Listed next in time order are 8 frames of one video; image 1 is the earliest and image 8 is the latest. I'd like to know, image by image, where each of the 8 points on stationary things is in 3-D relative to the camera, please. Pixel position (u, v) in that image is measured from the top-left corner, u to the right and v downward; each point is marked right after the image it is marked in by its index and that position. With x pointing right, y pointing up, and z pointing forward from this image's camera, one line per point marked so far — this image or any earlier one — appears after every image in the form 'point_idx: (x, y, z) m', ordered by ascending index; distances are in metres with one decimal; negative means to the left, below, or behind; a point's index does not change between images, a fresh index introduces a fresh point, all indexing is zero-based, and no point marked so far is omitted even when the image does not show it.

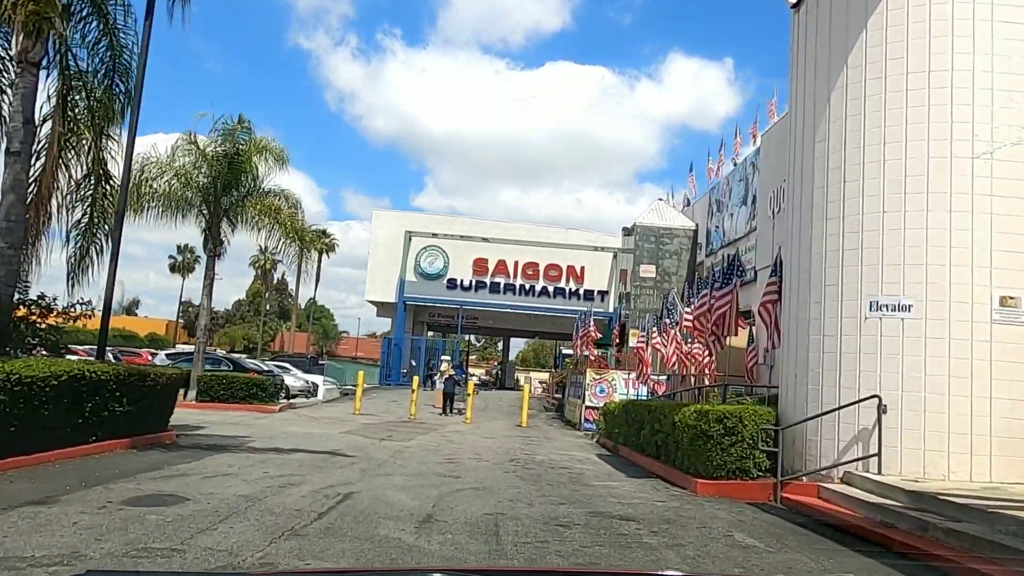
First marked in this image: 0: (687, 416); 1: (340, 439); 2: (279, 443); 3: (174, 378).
0: (+3.1, -2.3, +13.7) m
1: (-4.4, -3.9, +19.9) m
2: (-5.2, -3.5, +17.1) m
3: (-7.2, -1.9, +16.2) m
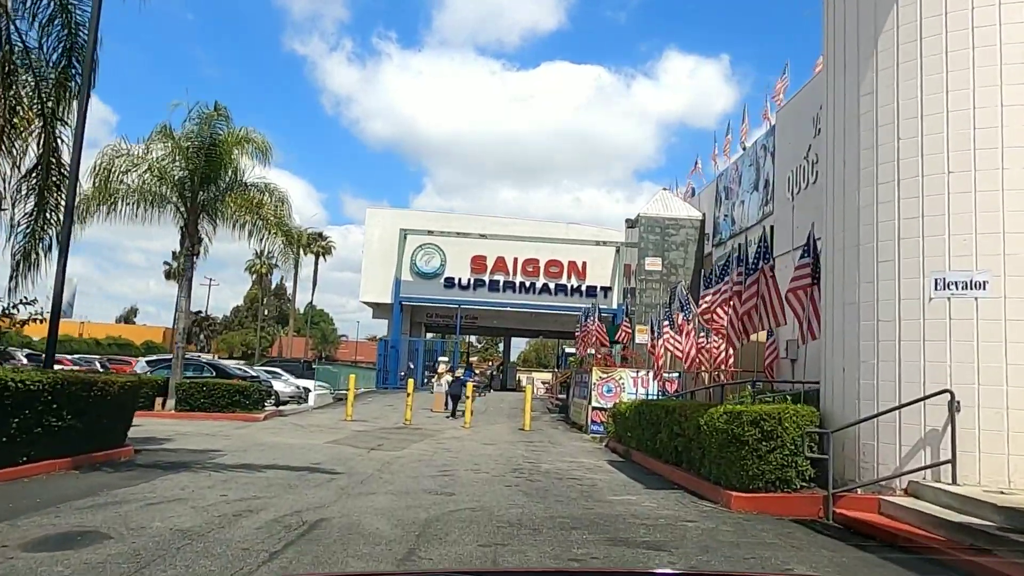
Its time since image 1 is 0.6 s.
0: (+3.2, -2.1, +11.9) m
1: (-4.4, -3.8, +18.0) m
2: (-5.2, -3.4, +15.2) m
3: (-7.2, -1.8, +14.3) m
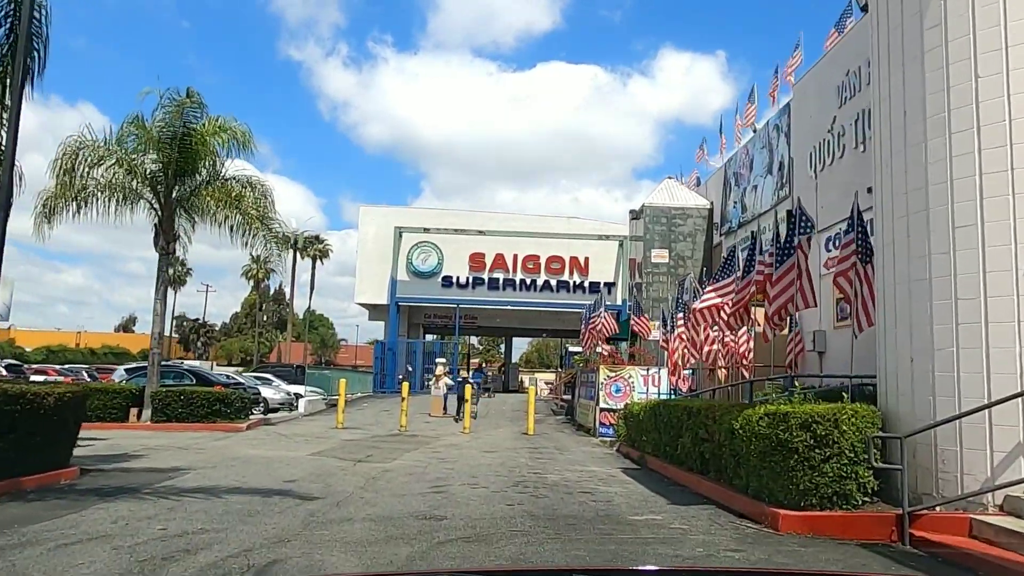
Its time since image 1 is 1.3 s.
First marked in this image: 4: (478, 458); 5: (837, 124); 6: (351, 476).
0: (+3.2, -1.8, +10.0) m
1: (-4.3, -3.7, +16.1) m
2: (-5.2, -3.3, +13.3) m
3: (-7.2, -1.8, +12.4) m
4: (-0.8, -4.1, +18.4) m
5: (+8.3, +4.2, +19.6) m
6: (-3.0, -3.5, +14.1) m
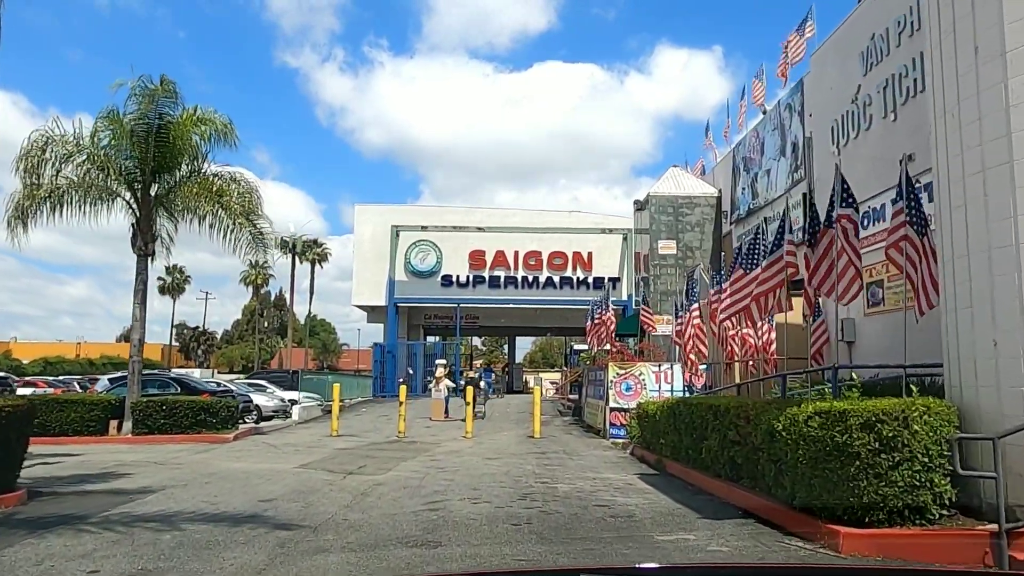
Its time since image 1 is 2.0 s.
0: (+3.2, -1.5, +8.4) m
1: (-4.2, -3.6, +14.6) m
2: (-5.1, -3.2, +11.8) m
3: (-7.1, -1.8, +10.9) m
4: (-0.7, -3.9, +16.8) m
5: (+8.3, +4.6, +18.1) m
6: (-2.9, -3.4, +12.6) m
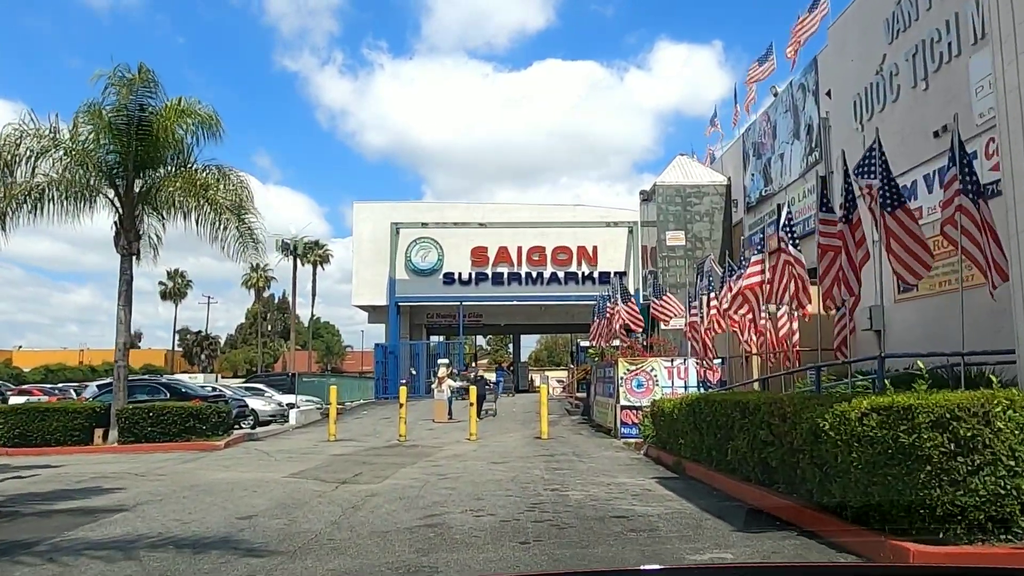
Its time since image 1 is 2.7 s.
0: (+3.3, -1.3, +7.2) m
1: (-4.1, -3.5, +13.4) m
2: (-5.0, -3.1, +10.6) m
3: (-7.1, -1.7, +9.7) m
4: (-0.6, -3.8, +15.6) m
5: (+8.3, +4.9, +16.8) m
6: (-2.8, -3.2, +11.4) m
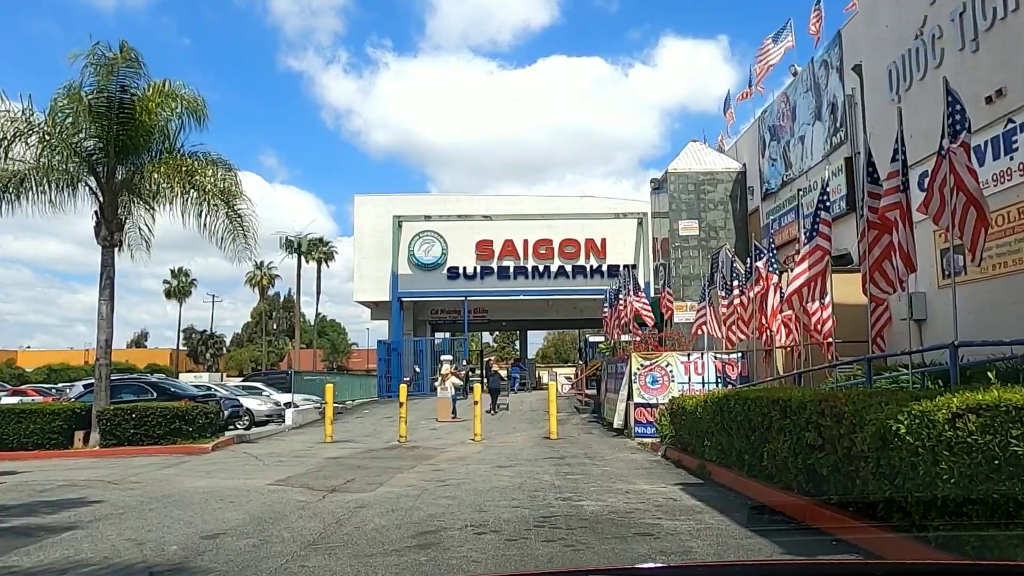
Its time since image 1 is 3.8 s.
0: (+3.3, -1.0, +5.7) m
1: (-4.0, -3.3, +12.0) m
2: (-4.9, -3.0, +9.2) m
3: (-7.0, -1.5, +8.4) m
4: (-0.4, -3.5, +14.2) m
5: (+8.3, +5.2, +15.3) m
6: (-2.7, -3.0, +10.0) m
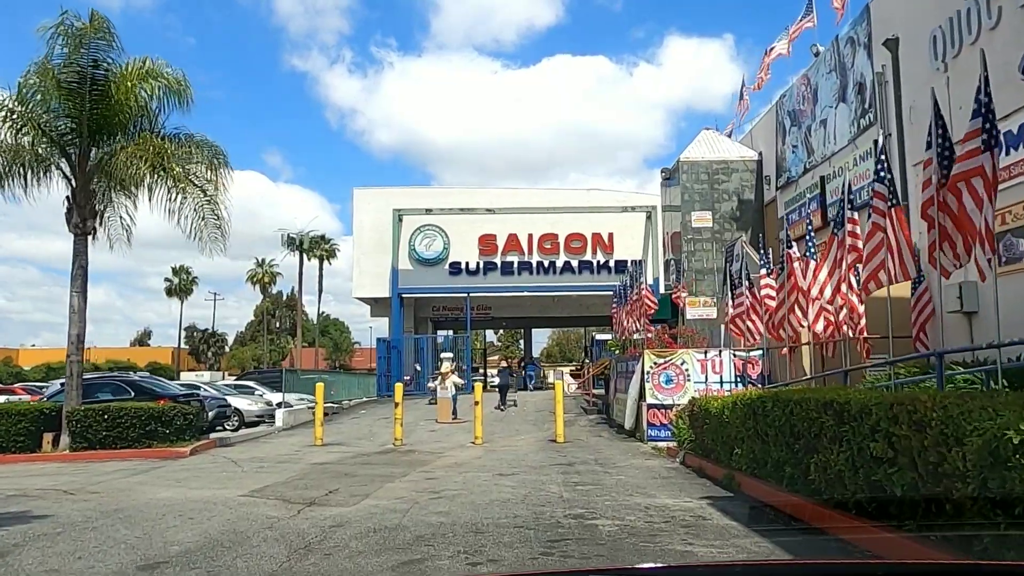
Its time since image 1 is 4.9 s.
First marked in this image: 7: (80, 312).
0: (+3.3, -0.8, +4.2) m
1: (-4.0, -3.1, +10.5) m
2: (-4.9, -2.7, +7.7) m
3: (-7.0, -1.3, +6.9) m
4: (-0.4, -3.3, +12.7) m
5: (+8.4, +5.4, +13.7) m
6: (-2.7, -2.8, +8.4) m
7: (-10.9, -0.6, +19.3) m
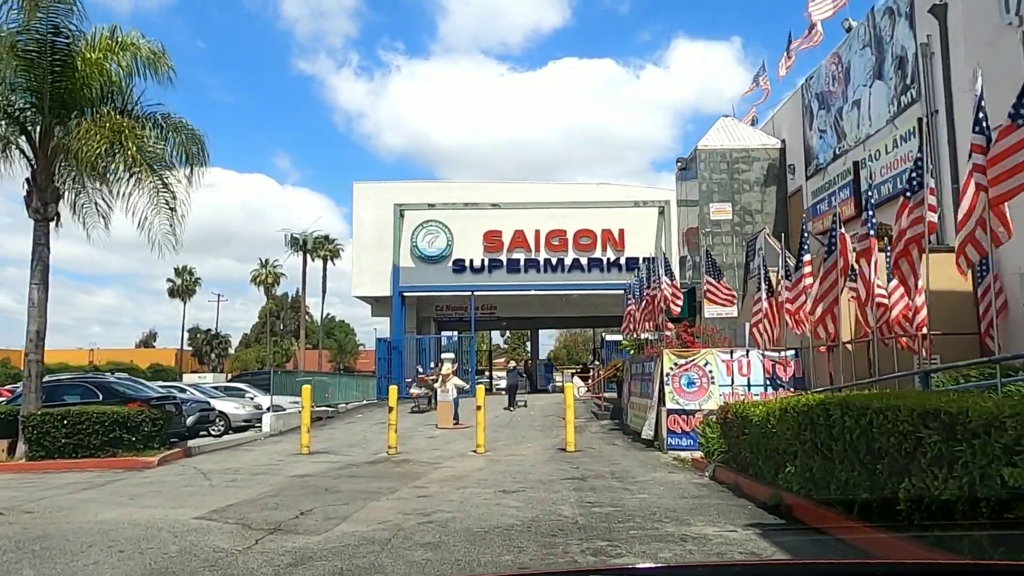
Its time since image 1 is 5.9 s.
0: (+3.3, -0.6, +2.2) m
1: (-3.9, -2.9, +8.5) m
2: (-4.8, -2.5, +5.8) m
3: (-7.0, -1.1, +5.0) m
4: (-0.3, -3.1, +10.7) m
5: (+8.5, +5.6, +11.7) m
6: (-2.6, -2.6, +6.5) m
7: (-10.8, -0.4, +17.4) m
